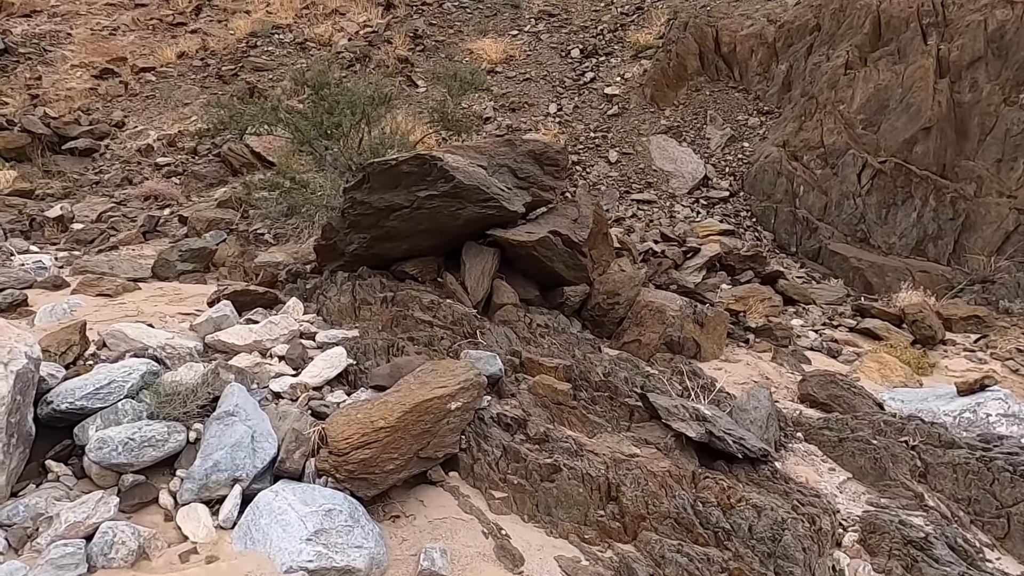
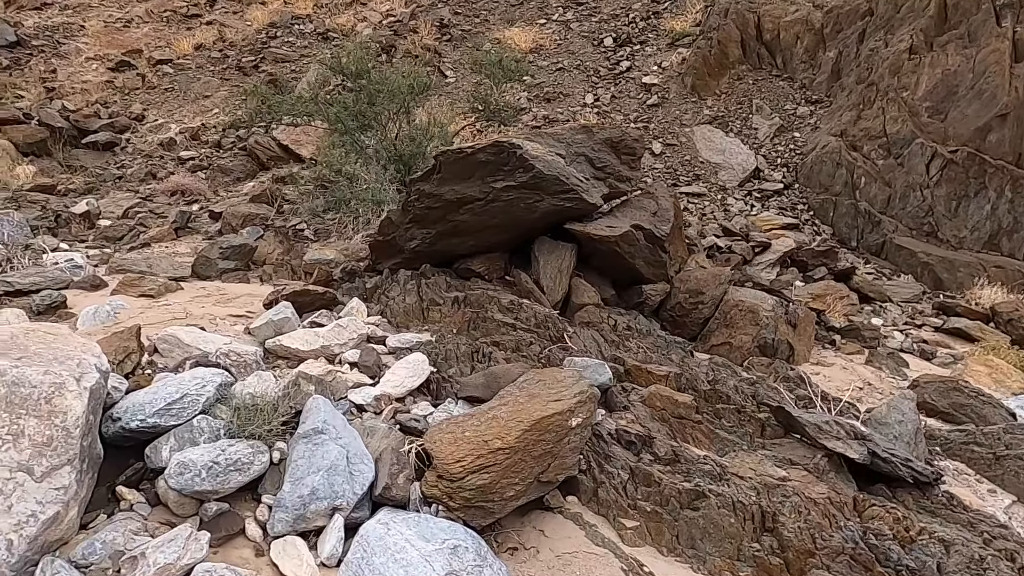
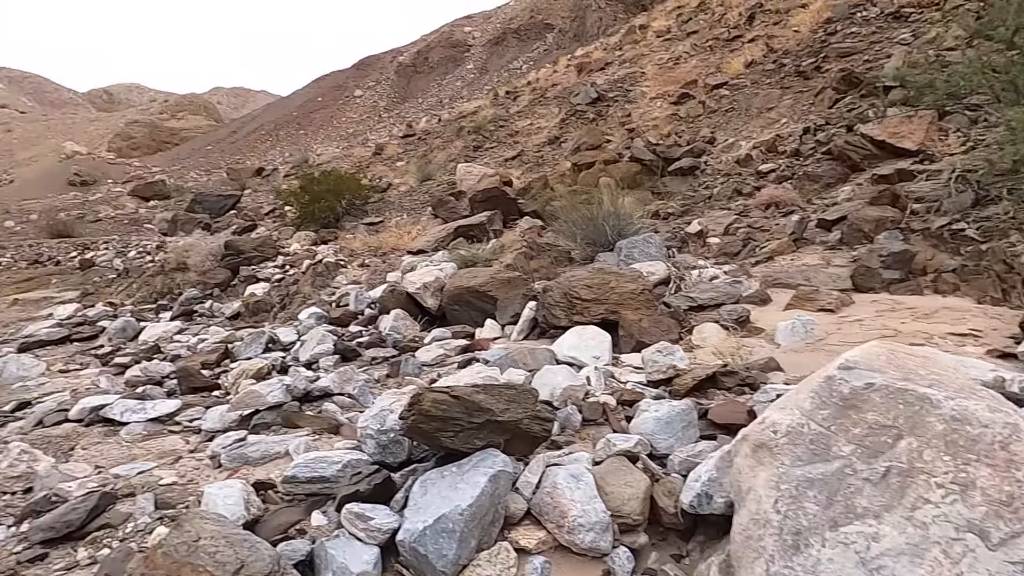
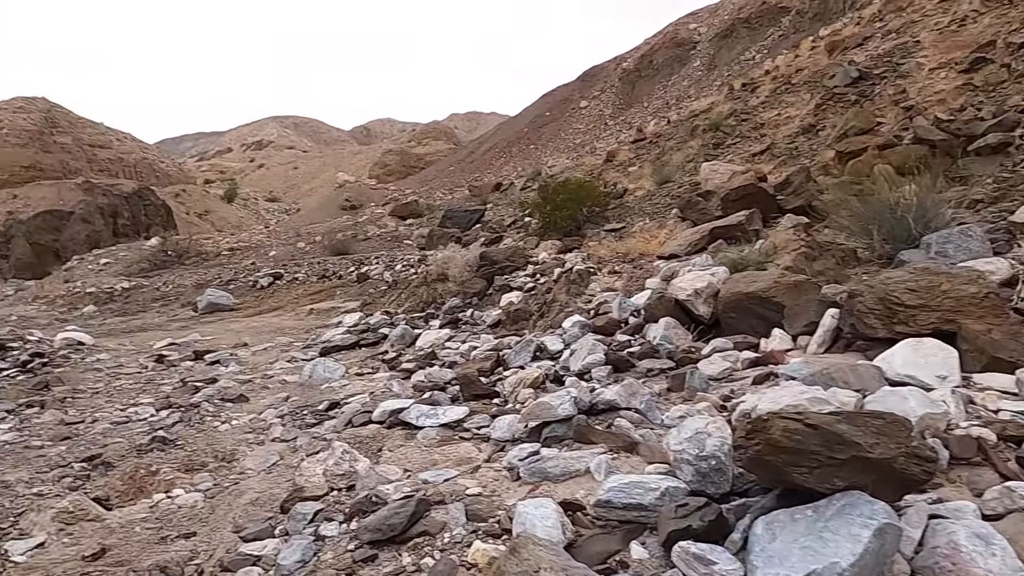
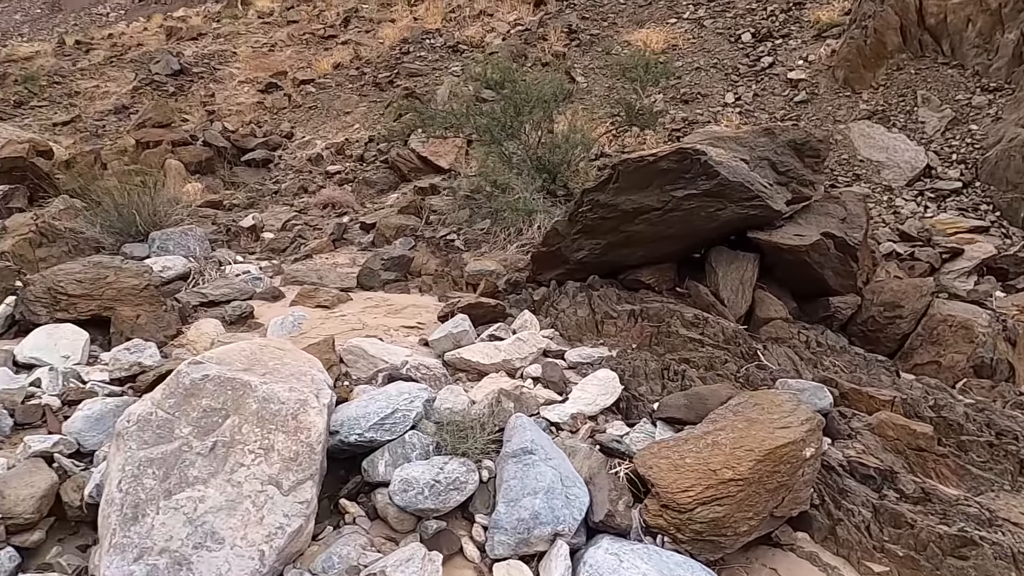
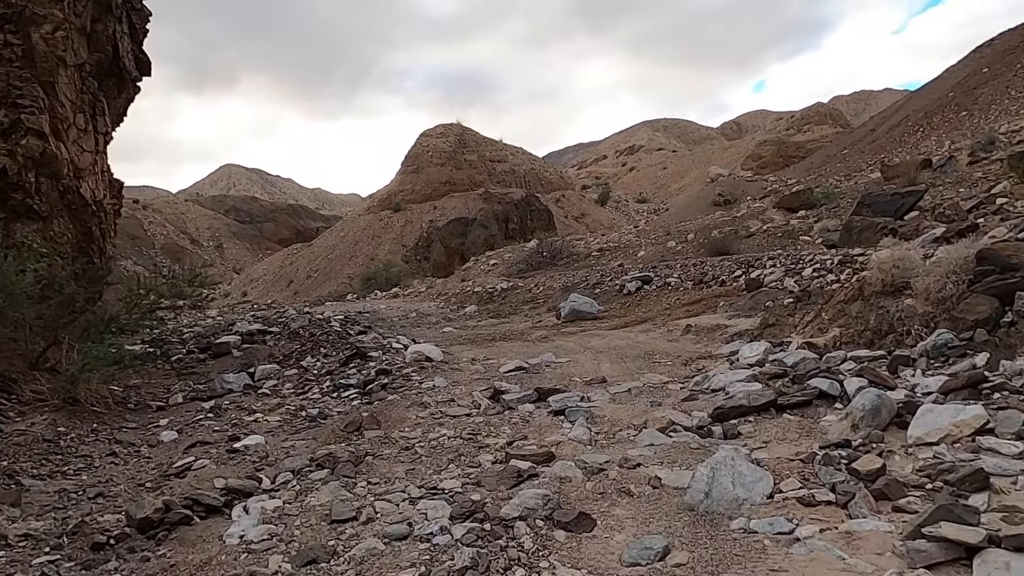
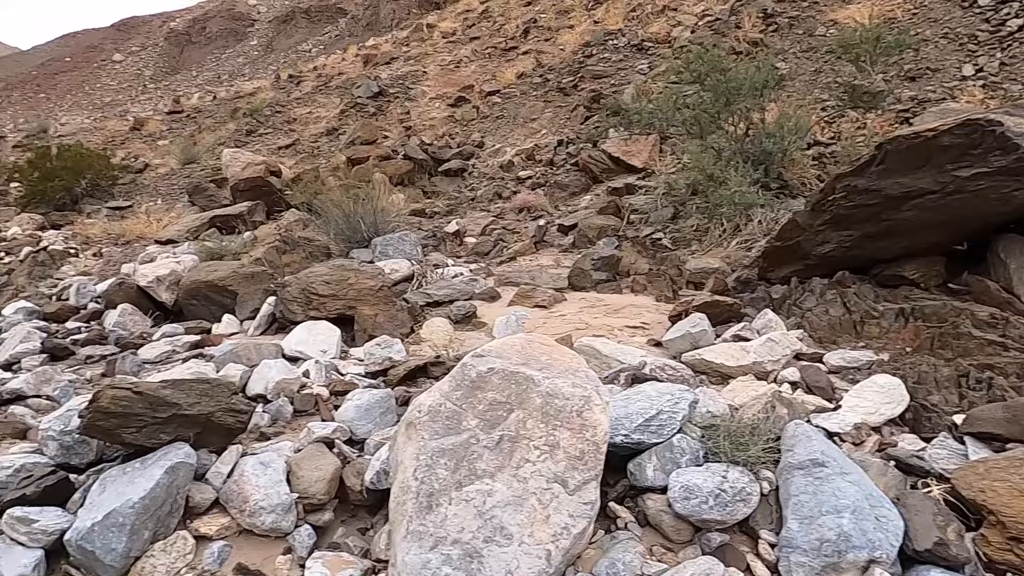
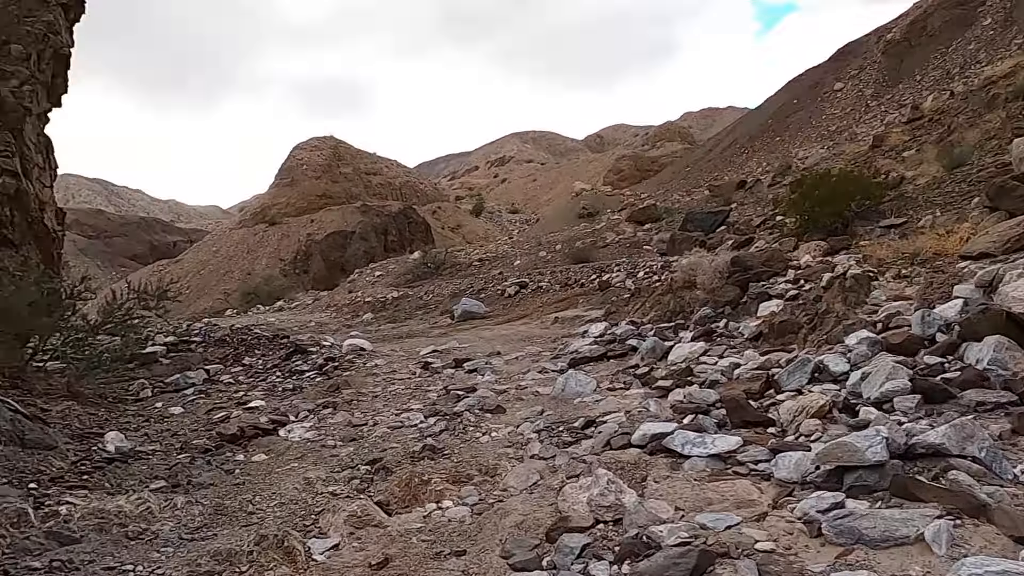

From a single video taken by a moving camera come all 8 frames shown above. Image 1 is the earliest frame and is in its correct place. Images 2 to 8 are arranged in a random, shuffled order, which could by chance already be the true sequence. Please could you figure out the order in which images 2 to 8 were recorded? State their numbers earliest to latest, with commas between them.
2, 5, 7, 3, 4, 8, 6
